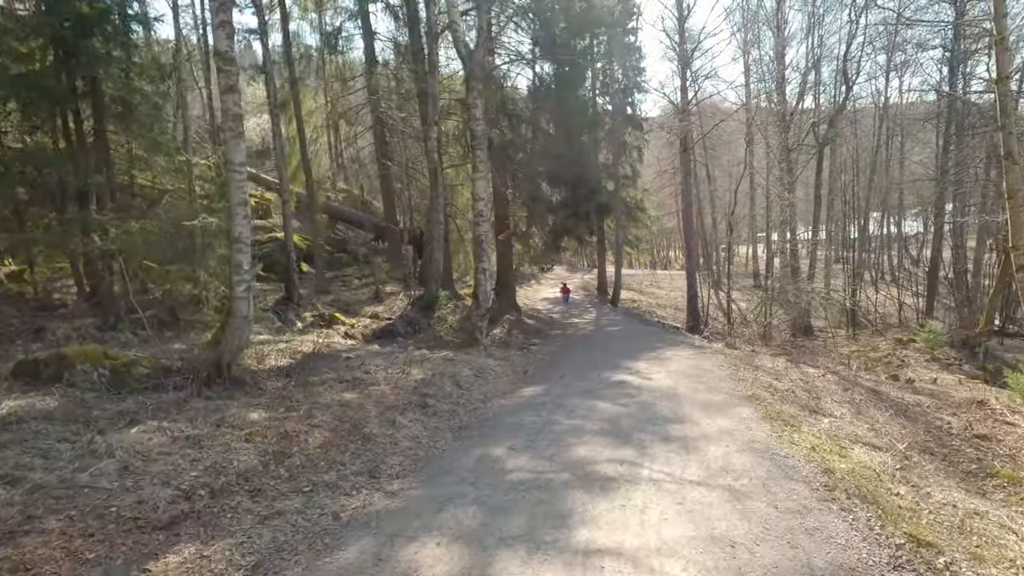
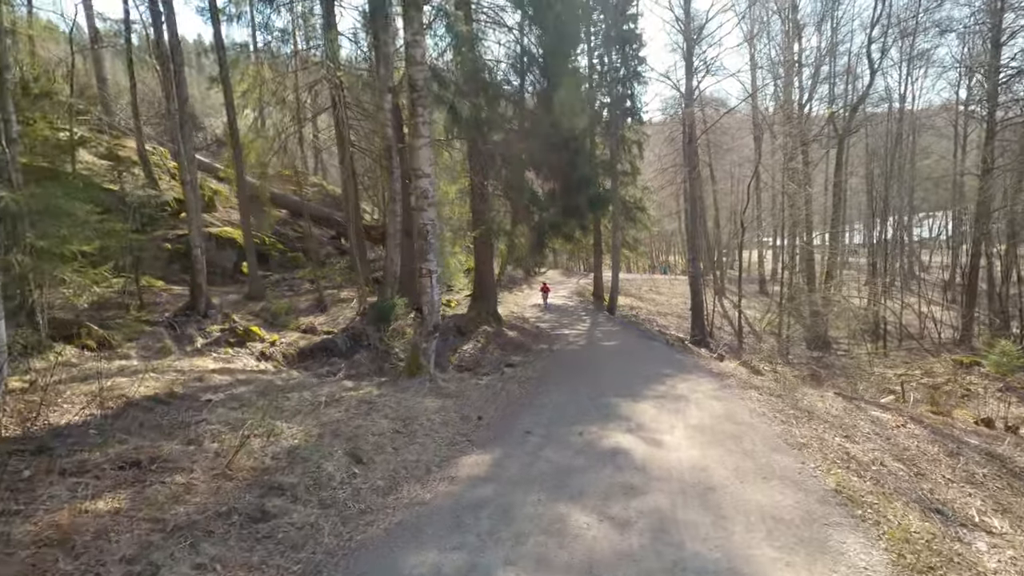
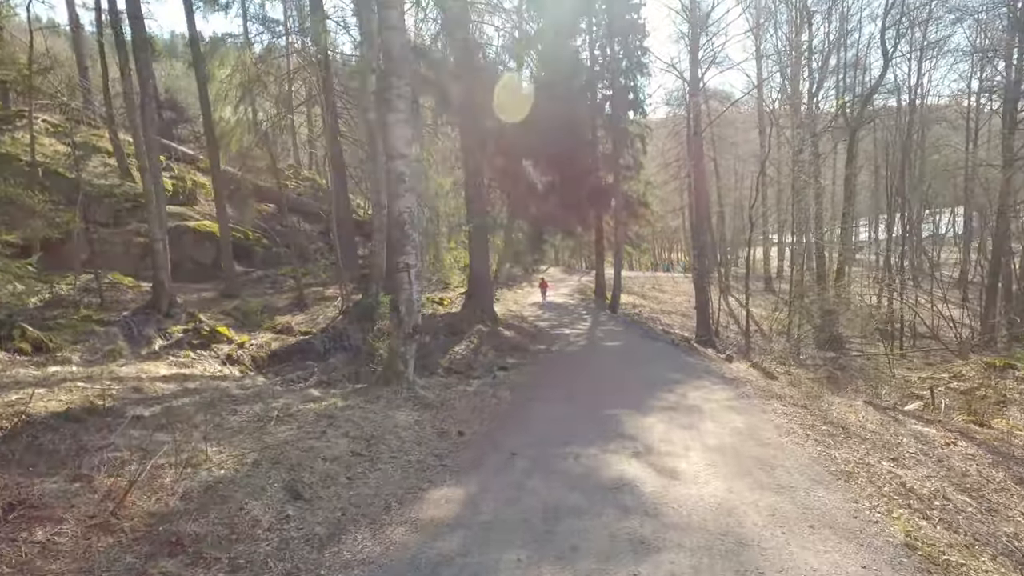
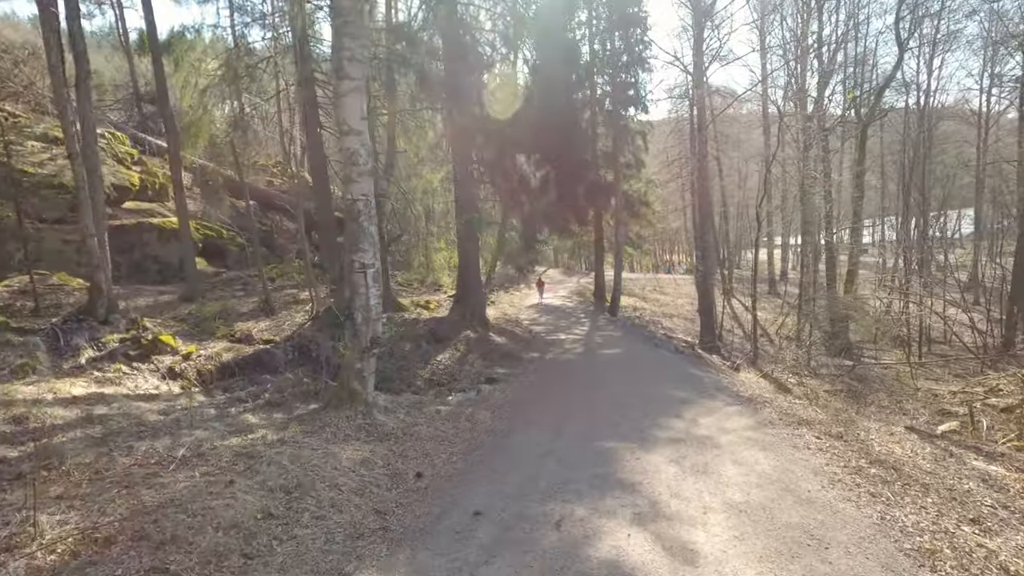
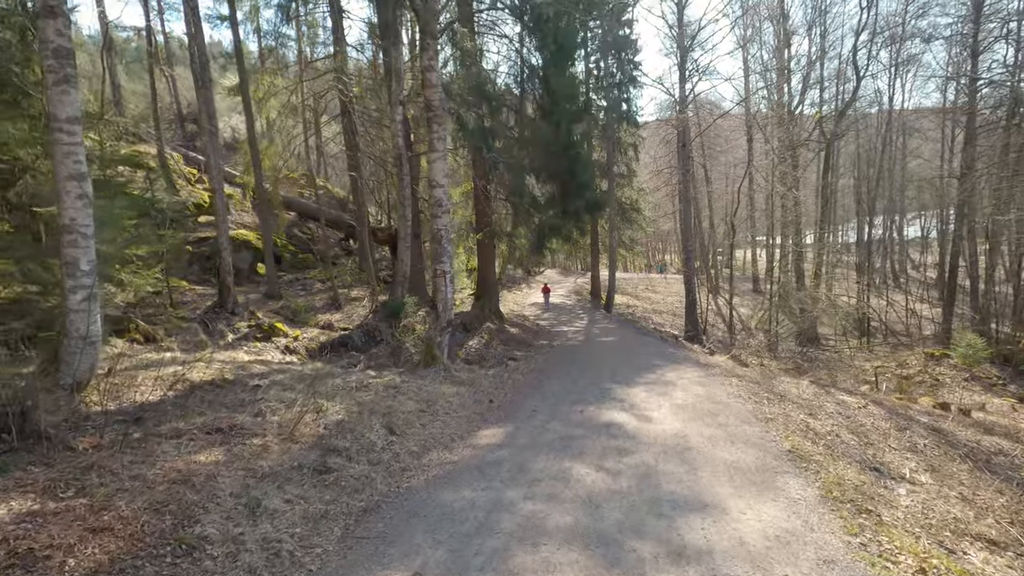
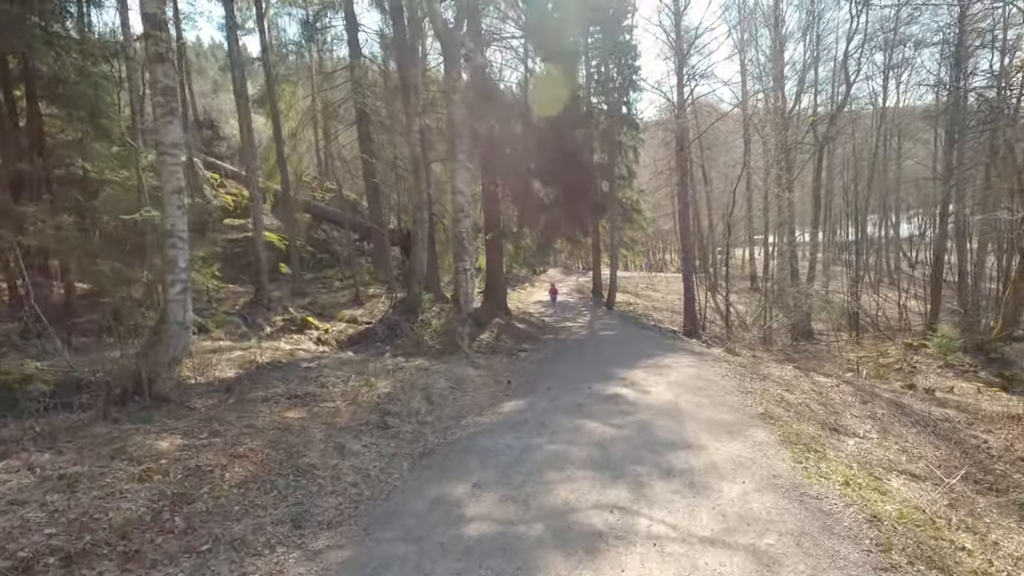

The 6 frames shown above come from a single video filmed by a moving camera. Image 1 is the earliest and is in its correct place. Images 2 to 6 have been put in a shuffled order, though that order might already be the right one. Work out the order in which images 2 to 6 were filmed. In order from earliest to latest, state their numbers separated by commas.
6, 5, 2, 3, 4
